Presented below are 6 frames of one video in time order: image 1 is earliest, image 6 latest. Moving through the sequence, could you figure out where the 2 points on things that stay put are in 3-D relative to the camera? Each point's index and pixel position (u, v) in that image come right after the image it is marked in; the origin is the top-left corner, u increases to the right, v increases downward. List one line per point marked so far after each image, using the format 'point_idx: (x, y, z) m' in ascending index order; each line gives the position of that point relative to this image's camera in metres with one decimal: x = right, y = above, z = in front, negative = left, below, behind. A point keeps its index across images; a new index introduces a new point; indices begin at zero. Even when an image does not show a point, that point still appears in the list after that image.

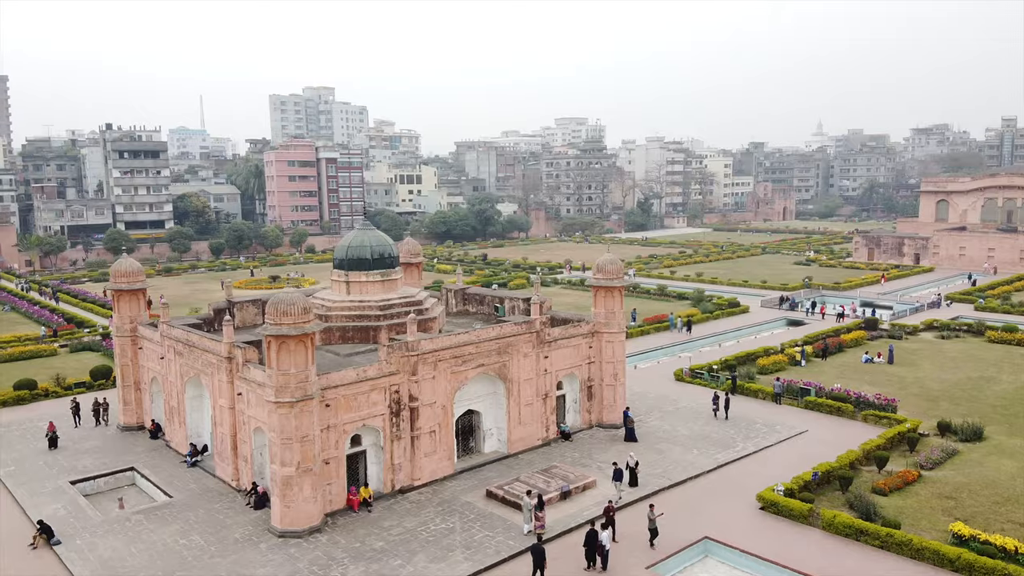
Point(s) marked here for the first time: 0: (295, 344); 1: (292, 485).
0: (-5.0, -1.3, +19.5) m
1: (-5.1, -4.6, +19.7) m
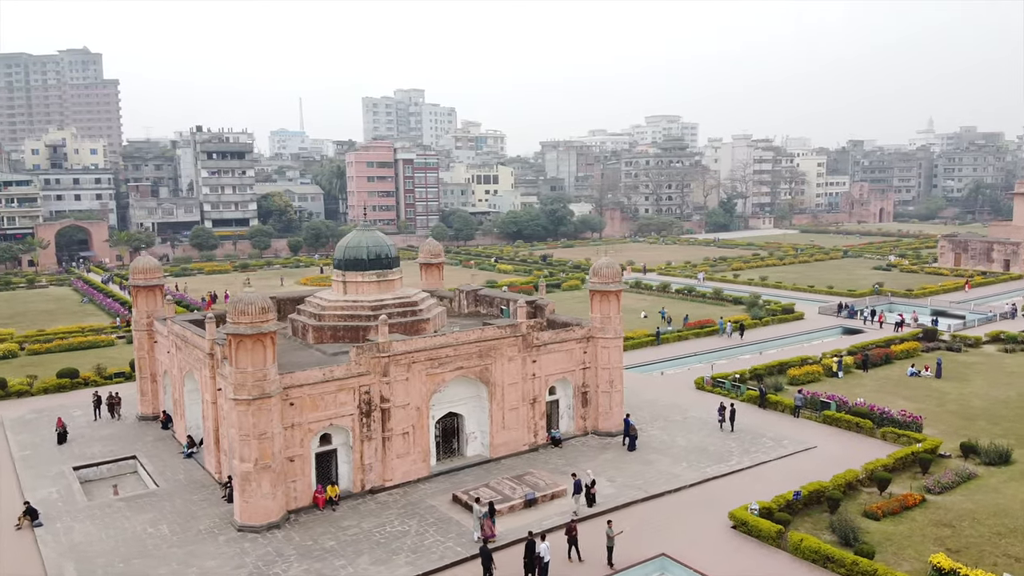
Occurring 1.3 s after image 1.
0: (-6.1, -1.3, +19.9) m
1: (-6.2, -4.6, +20.2) m
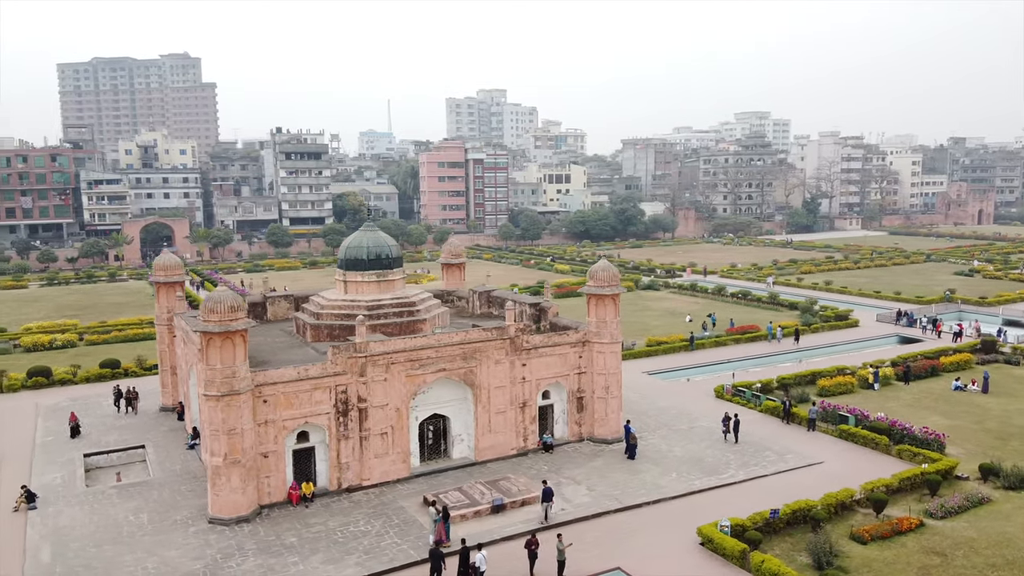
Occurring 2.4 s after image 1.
0: (-7.0, -1.3, +20.4) m
1: (-7.1, -4.5, +20.7) m
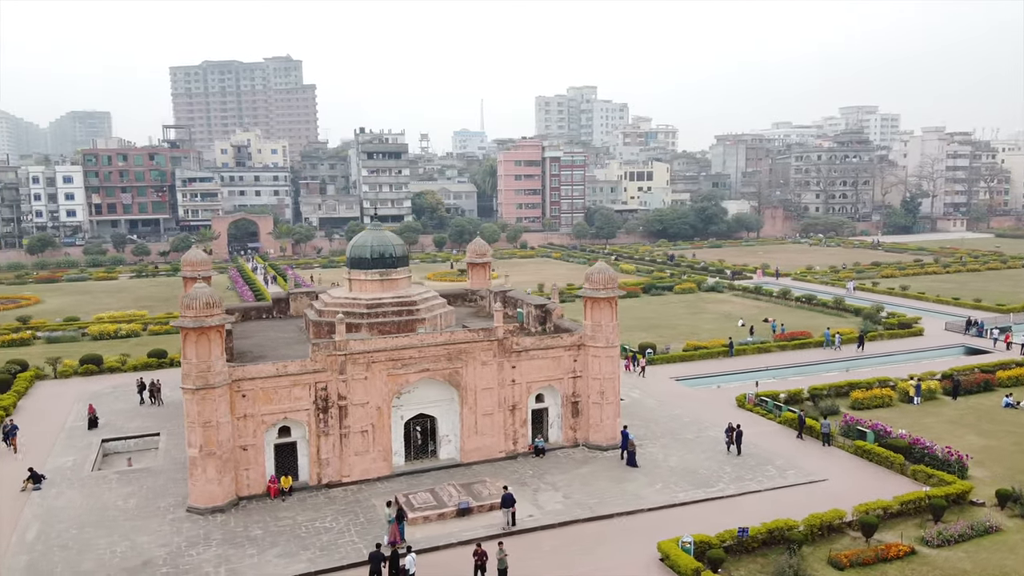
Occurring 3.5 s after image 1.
0: (-7.8, -1.2, +21.0) m
1: (-7.9, -4.5, +21.4) m
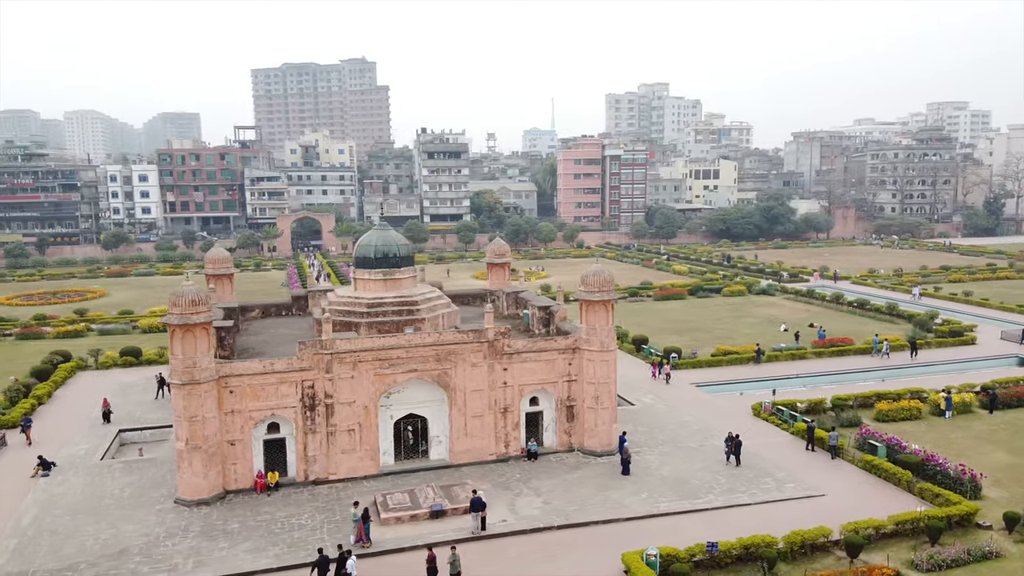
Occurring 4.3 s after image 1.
0: (-8.3, -1.1, +21.6) m
1: (-8.5, -4.4, +21.9) m
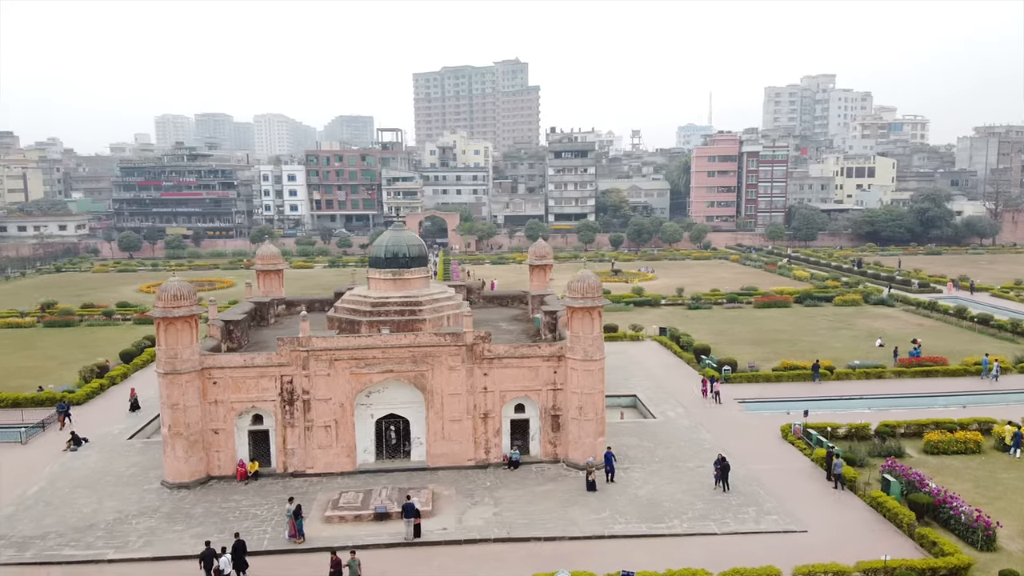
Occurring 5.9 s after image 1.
0: (-9.3, -1.0, +22.9) m
1: (-9.5, -4.3, +23.3) m
